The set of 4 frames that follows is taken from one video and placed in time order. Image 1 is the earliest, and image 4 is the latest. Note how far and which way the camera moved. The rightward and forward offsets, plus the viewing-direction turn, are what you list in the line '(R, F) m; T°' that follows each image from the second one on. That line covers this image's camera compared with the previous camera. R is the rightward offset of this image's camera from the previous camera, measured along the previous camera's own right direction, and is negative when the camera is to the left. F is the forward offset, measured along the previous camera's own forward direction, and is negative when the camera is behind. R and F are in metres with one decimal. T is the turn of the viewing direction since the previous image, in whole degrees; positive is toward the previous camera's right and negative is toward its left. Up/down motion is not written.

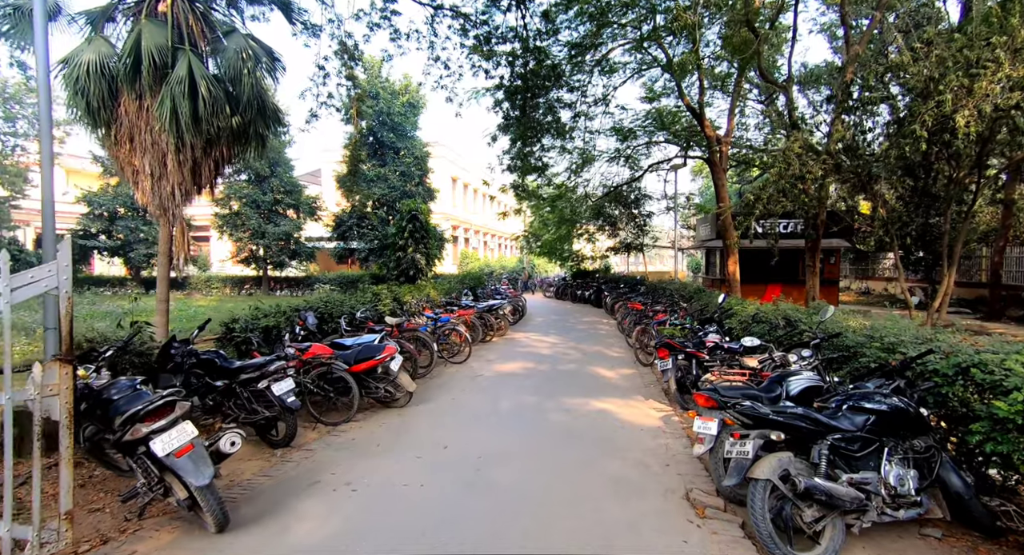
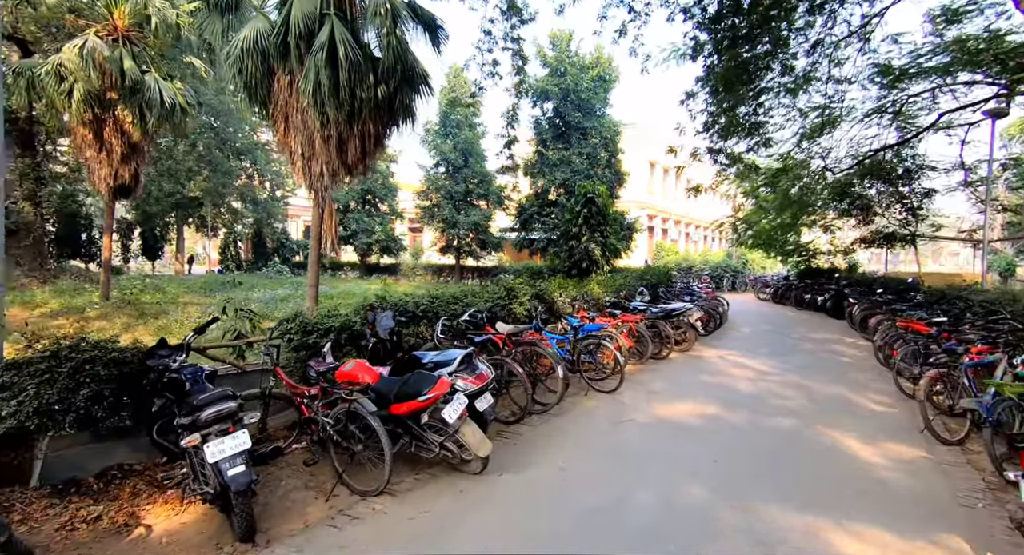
(+0.2, +1.9) m; -24°
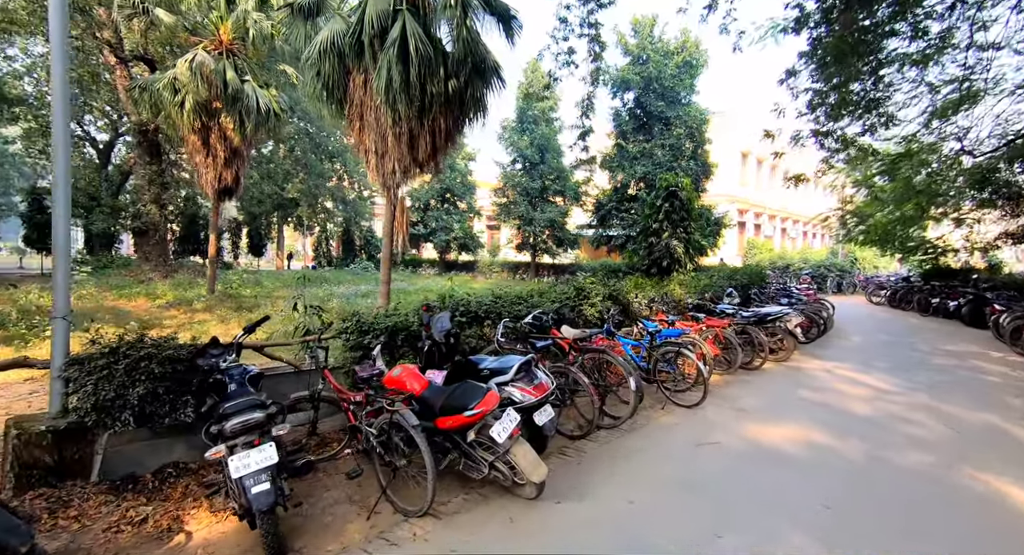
(+0.1, +0.3) m; -9°
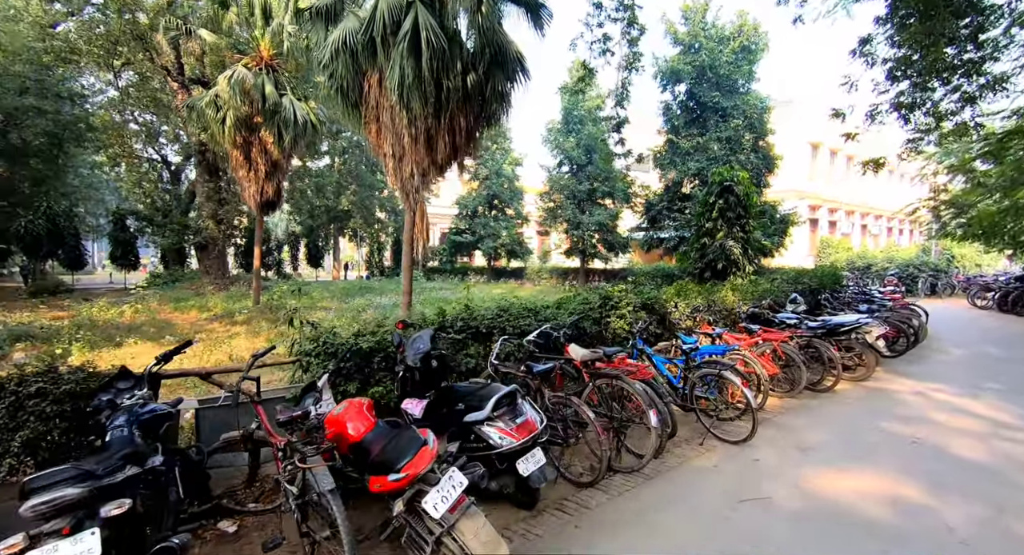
(+0.4, +0.6) m; -7°
